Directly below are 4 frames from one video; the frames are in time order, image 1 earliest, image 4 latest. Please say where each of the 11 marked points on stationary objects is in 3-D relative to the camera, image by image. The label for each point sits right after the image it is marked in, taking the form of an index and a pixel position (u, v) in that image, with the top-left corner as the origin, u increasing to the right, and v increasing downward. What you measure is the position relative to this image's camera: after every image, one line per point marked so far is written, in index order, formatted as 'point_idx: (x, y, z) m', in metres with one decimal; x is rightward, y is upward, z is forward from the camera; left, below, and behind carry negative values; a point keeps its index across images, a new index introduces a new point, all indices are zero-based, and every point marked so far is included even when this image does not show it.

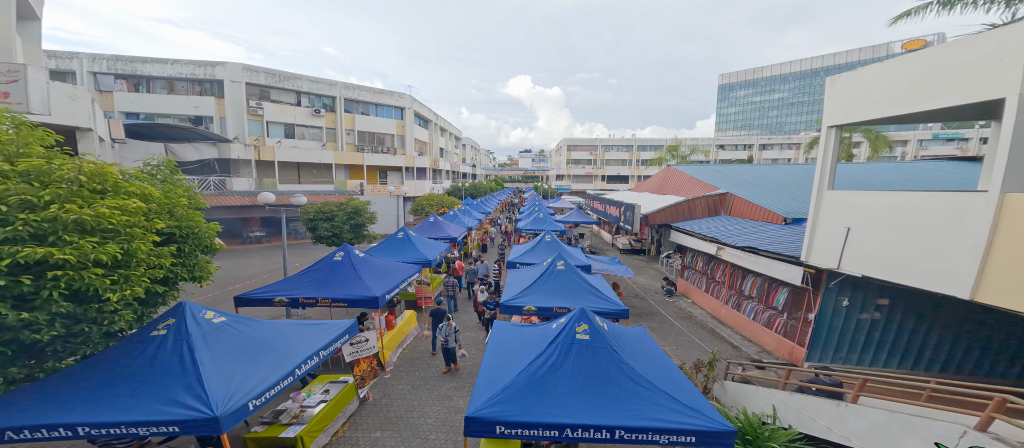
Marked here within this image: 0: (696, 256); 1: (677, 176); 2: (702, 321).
0: (+7.7, -1.4, +14.0) m
1: (+9.2, +2.6, +18.3) m
2: (+7.0, -3.5, +12.1) m
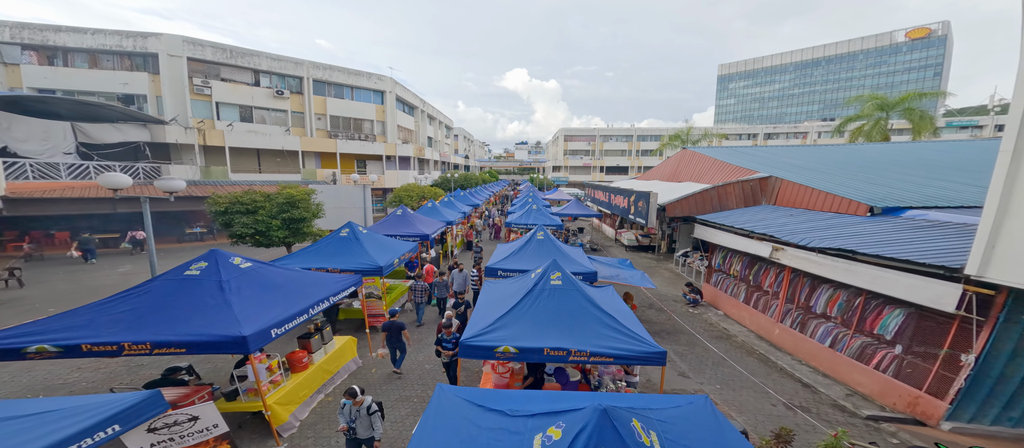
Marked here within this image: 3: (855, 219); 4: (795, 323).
0: (+7.2, -1.1, +11.1) m
1: (+8.6, +3.0, +15.3) m
2: (+6.4, -3.3, +9.2) m
3: (+7.8, +0.1, +7.6) m
4: (+7.1, -2.4, +8.2) m
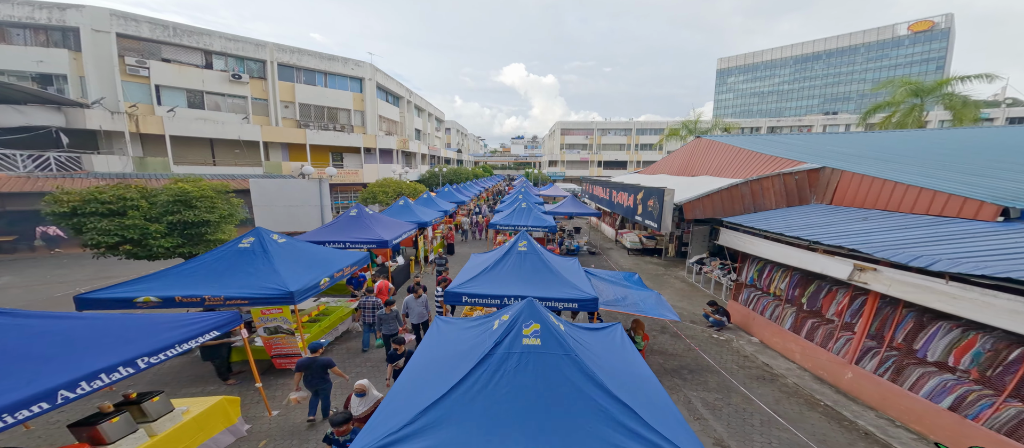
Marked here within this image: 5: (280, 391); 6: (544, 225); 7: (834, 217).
0: (+6.6, -1.2, +8.6) m
1: (+8.0, +2.9, +12.8) m
2: (+5.8, -3.4, +6.7) m
3: (+7.2, 0.0, +5.1) m
4: (+6.5, -2.6, +5.8) m
5: (-4.2, -3.2, +6.1) m
6: (+1.5, -0.1, +16.1) m
7: (+6.9, +0.1, +7.0) m
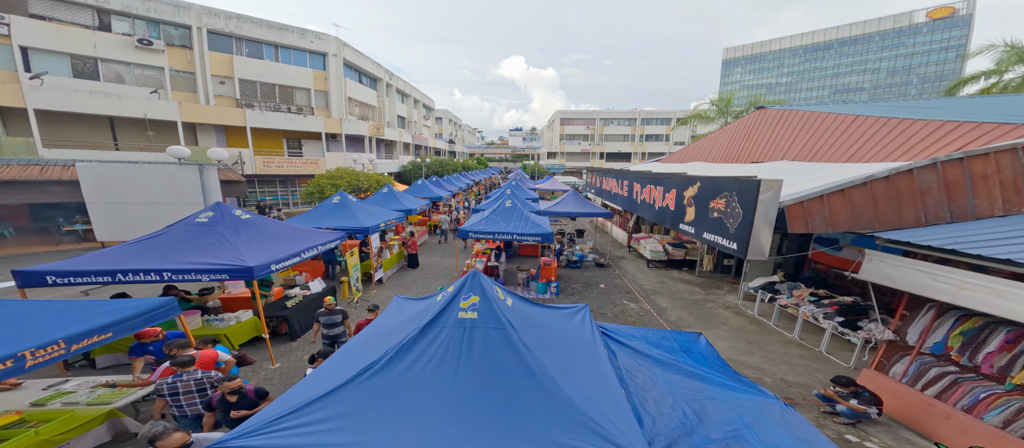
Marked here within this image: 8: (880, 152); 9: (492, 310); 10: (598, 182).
0: (+5.9, -1.5, +4.2) m
1: (+7.3, +2.7, +8.4) m
2: (+5.1, -3.7, +2.4) m
3: (+6.5, -0.4, +0.7) m
4: (+5.8, -2.9, +1.4) m
5: (-4.9, -3.5, +1.8) m
6: (+0.9, -0.2, +11.7) m
7: (+6.2, -0.2, +2.7) m
8: (+6.7, +1.5, +6.2) m
9: (-0.2, -0.8, +3.5) m
10: (+4.8, +2.4, +18.2) m
